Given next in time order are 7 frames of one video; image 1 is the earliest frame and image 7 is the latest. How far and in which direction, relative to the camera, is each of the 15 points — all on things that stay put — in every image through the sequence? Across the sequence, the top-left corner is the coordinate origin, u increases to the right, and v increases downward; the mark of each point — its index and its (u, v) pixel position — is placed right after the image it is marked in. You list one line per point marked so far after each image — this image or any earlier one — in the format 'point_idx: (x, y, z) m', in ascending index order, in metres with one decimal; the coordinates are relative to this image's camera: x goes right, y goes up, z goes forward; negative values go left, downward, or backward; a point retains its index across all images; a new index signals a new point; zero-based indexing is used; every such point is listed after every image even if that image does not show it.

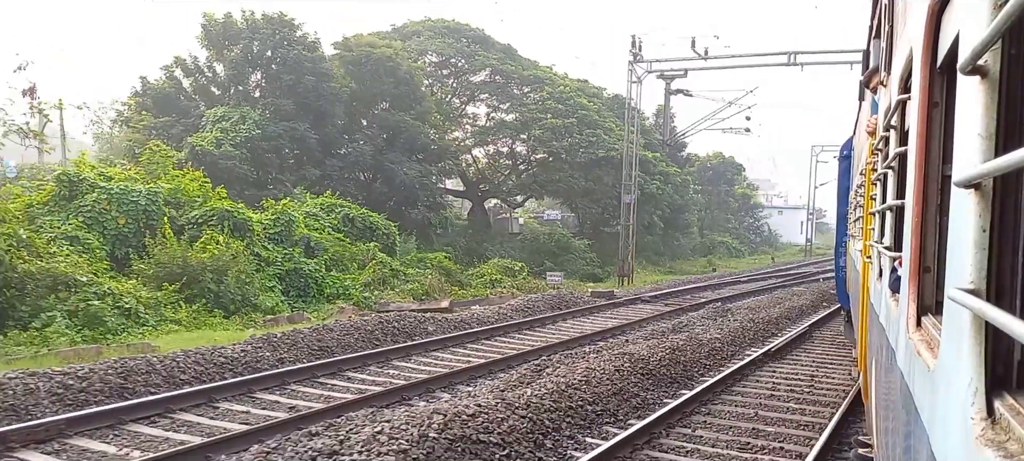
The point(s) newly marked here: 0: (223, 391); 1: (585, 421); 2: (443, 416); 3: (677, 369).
0: (-2.1, -1.2, +7.3) m
1: (+0.5, -1.3, +6.9) m
2: (-0.4, -1.2, +6.0) m
3: (+1.6, -1.3, +9.4) m
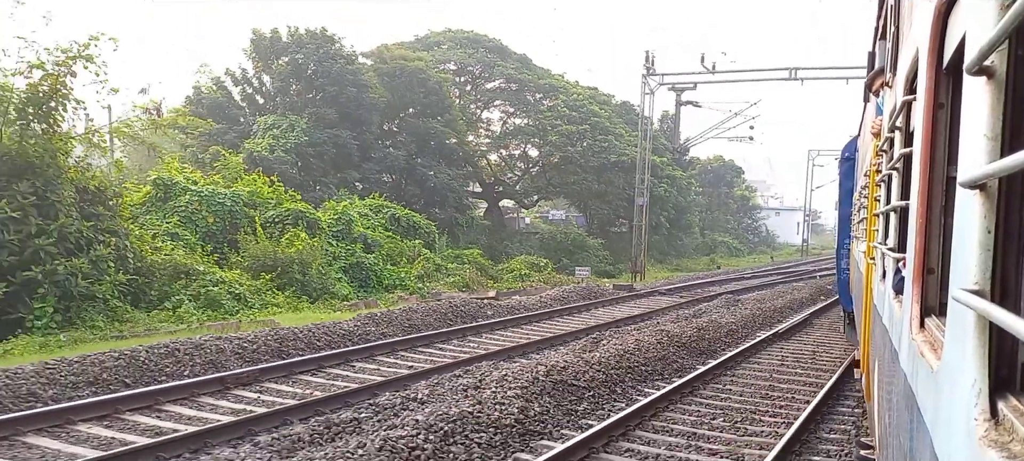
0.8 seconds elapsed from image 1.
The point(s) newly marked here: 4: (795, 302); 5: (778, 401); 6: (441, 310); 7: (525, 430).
0: (-1.5, -1.2, +9.3) m
1: (+1.2, -1.3, +9.0) m
2: (+0.3, -1.1, +8.1) m
3: (+2.2, -1.3, +11.5) m
4: (+5.1, -1.3, +18.0) m
5: (+2.3, -1.4, +8.6) m
6: (-1.0, -1.1, +12.9) m
7: (+0.2, -1.3, +6.8) m
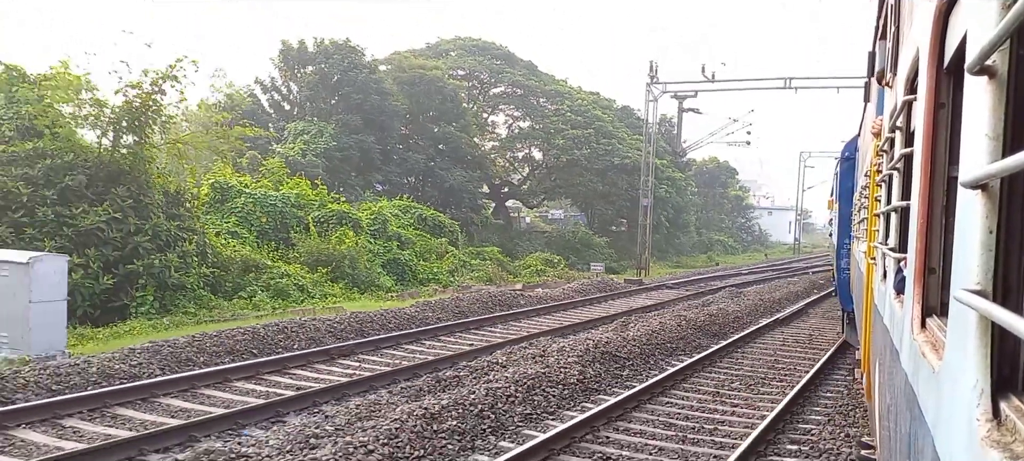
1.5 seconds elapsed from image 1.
0: (-1.0, -1.2, +11.0) m
1: (+1.7, -1.3, +10.7) m
2: (+0.8, -1.1, +9.8) m
3: (+2.7, -1.3, +13.2) m
4: (+5.5, -1.3, +19.8) m
5: (+2.8, -1.4, +10.3) m
6: (-0.5, -1.0, +14.6) m
7: (+0.7, -1.3, +8.5) m
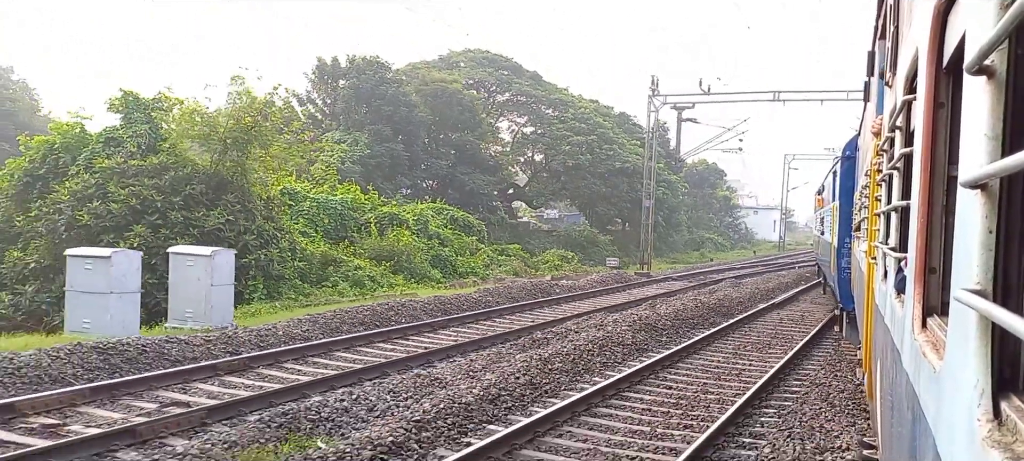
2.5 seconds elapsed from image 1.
0: (-0.3, -1.1, +13.6) m
1: (+2.4, -1.3, +13.4) m
2: (+1.5, -1.1, +12.5) m
3: (+3.4, -1.3, +15.9) m
4: (+6.1, -1.2, +22.6) m
5: (+3.5, -1.4, +13.0) m
6: (+0.1, -1.0, +17.3) m
7: (+1.4, -1.3, +11.2) m
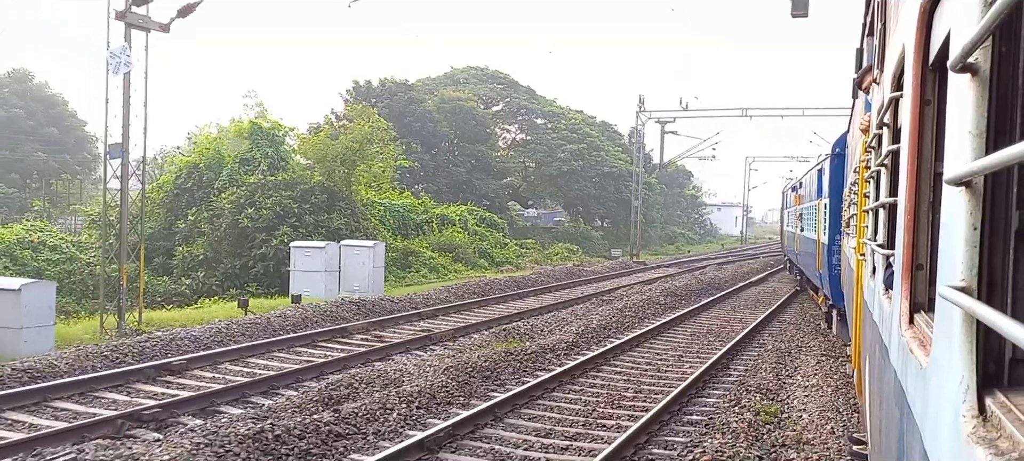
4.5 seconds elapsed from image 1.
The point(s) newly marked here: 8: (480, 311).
0: (+0.8, -1.1, +18.7) m
1: (+3.4, -1.2, +18.6) m
2: (+2.6, -1.0, +17.6) m
3: (+4.3, -1.2, +21.1) m
4: (+6.8, -1.1, +27.9) m
5: (+4.6, -1.3, +18.3) m
6: (+1.0, -1.0, +22.4) m
7: (+2.6, -1.2, +16.3) m
8: (-0.5, -1.2, +14.6) m
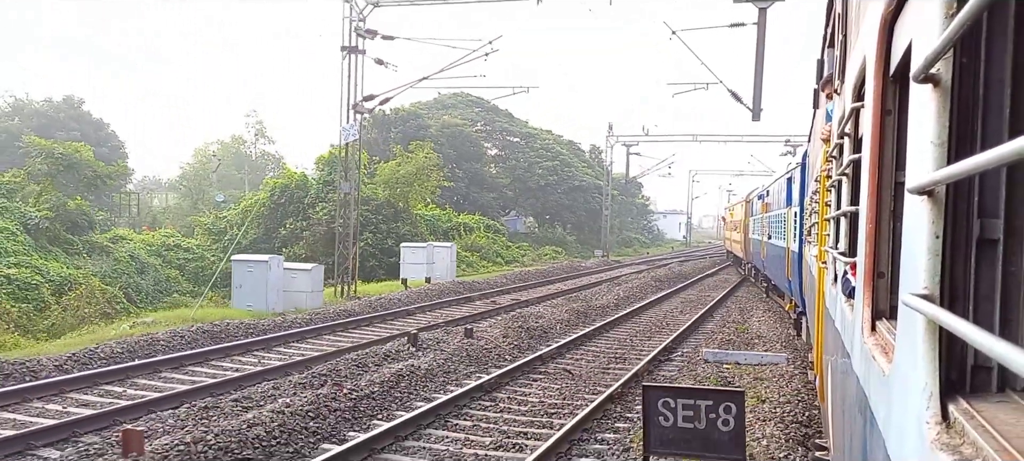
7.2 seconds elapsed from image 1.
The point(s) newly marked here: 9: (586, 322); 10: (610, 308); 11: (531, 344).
0: (+1.5, -1.2, +25.6) m
1: (+4.1, -1.3, +25.7) m
2: (+3.4, -1.1, +24.7) m
3: (+4.9, -1.3, +28.3) m
4: (+6.9, -1.3, +35.2) m
5: (+5.3, -1.4, +25.4) m
6: (+1.5, -1.1, +29.3) m
7: (+3.4, -1.3, +23.4) m
8: (+0.4, -1.3, +21.5) m
9: (+1.1, -1.4, +14.9) m
10: (+1.7, -1.3, +17.1) m
11: (+0.2, -1.3, +11.8) m
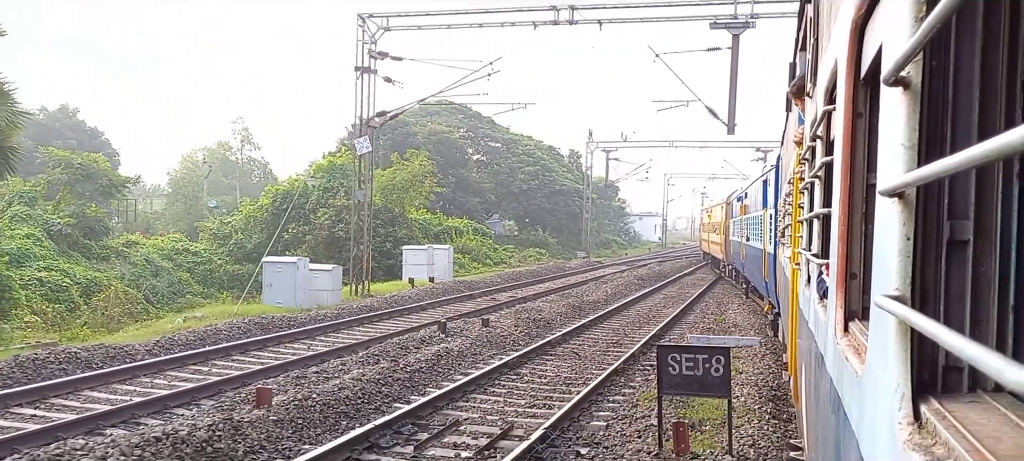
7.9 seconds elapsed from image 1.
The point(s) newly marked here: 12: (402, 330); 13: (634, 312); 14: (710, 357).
0: (+1.2, -1.3, +27.4) m
1: (+3.9, -1.4, +27.5) m
2: (+3.2, -1.2, +26.5) m
3: (+4.6, -1.3, +30.1) m
4: (+6.4, -1.3, +37.1) m
5: (+5.1, -1.5, +27.3) m
6: (+1.2, -1.2, +31.1) m
7: (+3.3, -1.3, +25.2) m
8: (+0.3, -1.3, +23.2) m
9: (+1.2, -1.4, +16.7) m
10: (+1.7, -1.4, +18.9) m
11: (+0.4, -1.4, +13.6) m
12: (-1.4, -1.3, +12.7) m
13: (+2.2, -1.5, +17.6) m
14: (+1.2, -0.8, +6.3) m
